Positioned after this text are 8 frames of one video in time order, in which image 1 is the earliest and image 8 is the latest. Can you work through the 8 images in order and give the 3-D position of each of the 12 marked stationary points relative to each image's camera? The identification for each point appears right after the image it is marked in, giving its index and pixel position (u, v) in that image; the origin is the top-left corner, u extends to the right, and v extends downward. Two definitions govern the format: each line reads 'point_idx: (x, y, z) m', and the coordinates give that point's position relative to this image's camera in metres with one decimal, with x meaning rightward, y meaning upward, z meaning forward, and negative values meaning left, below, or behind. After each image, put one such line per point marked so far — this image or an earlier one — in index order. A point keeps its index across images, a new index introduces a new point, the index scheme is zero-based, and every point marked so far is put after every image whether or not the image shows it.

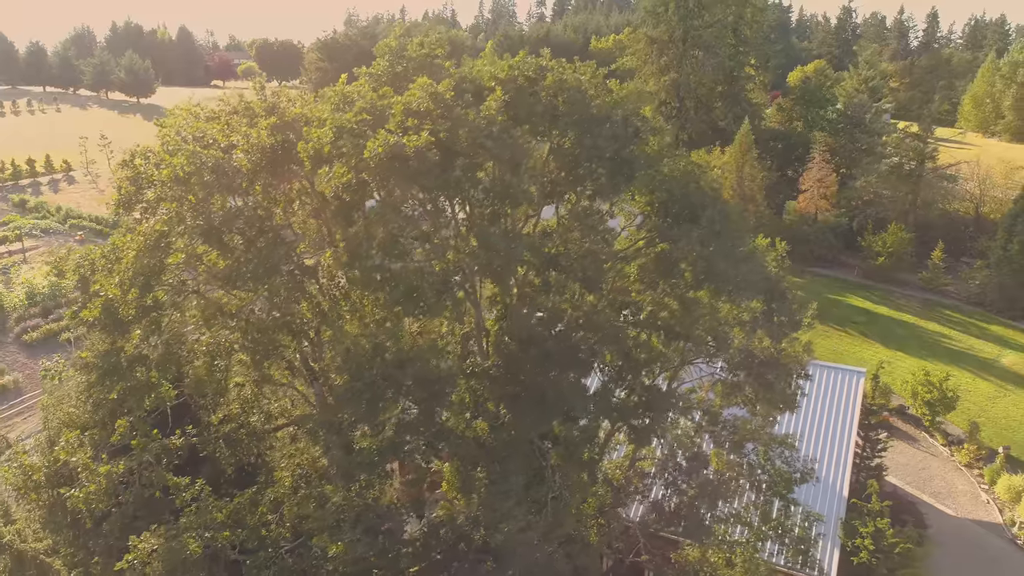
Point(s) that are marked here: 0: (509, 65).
0: (0.0, +2.2, +6.4) m
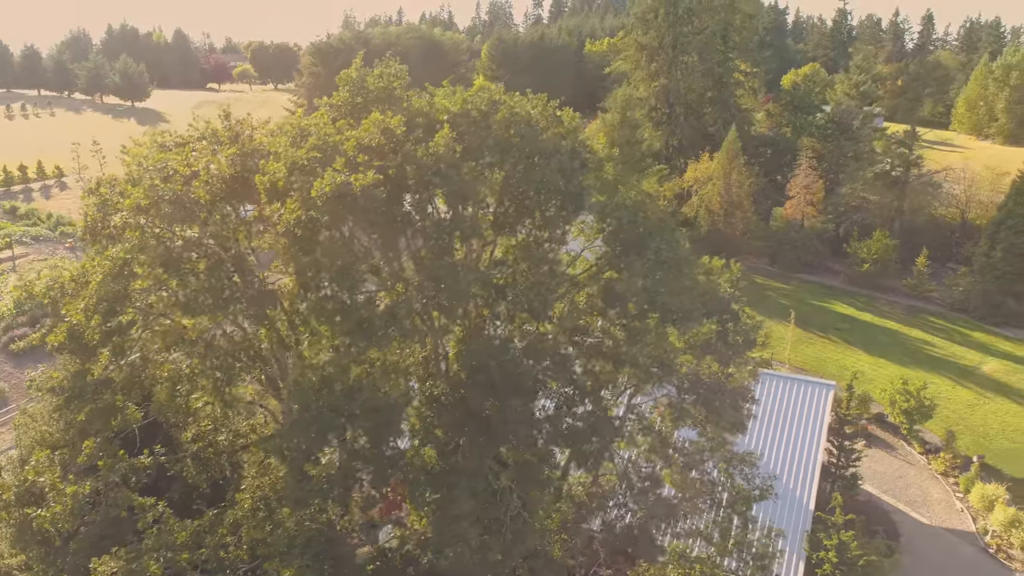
0: (-0.5, +1.9, +6.6) m
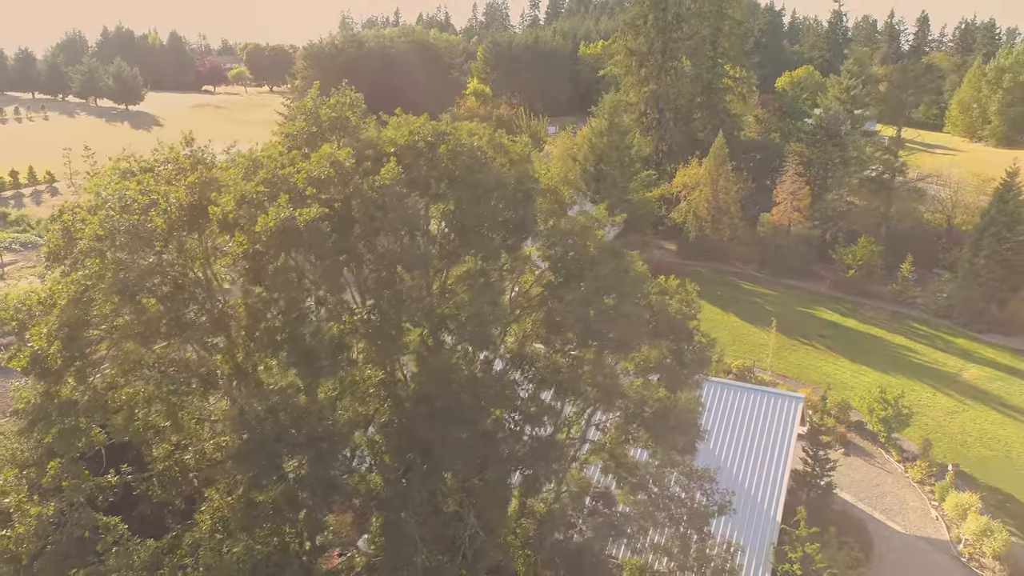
0: (-1.1, +1.6, +6.8) m
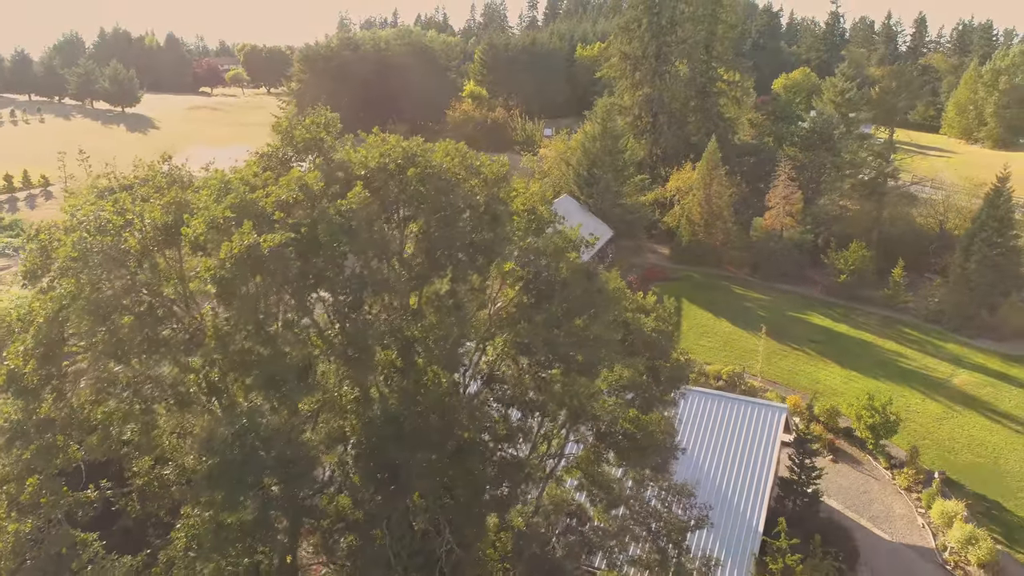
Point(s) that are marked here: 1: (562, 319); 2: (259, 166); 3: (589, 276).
0: (-1.4, +1.4, +6.8) m
1: (+0.5, -0.3, +6.8) m
2: (-2.8, +1.4, +7.2) m
3: (+0.9, +0.1, +7.3) m
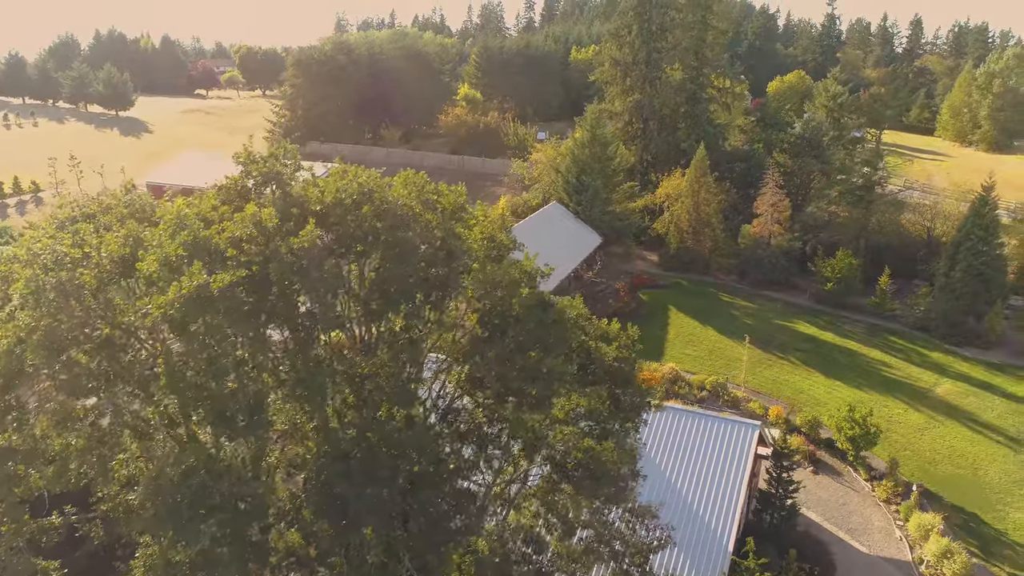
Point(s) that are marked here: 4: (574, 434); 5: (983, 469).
0: (-1.9, +1.1, +6.9) m
1: (0.0, -0.7, +6.9) m
2: (-3.4, +1.0, +7.3) m
3: (+0.4, -0.2, +7.4) m
4: (+0.7, -1.7, +7.7) m
5: (+14.0, -5.4, +19.2) m
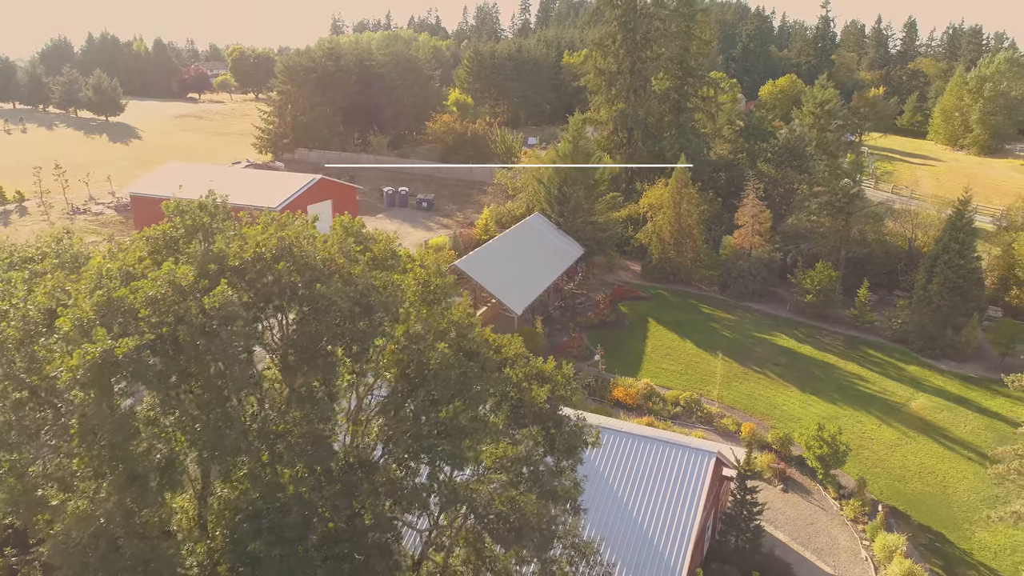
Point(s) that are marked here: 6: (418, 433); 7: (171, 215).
0: (-2.7, +0.5, +6.9) m
1: (-0.8, -1.3, +6.9) m
2: (-4.2, +0.4, +7.3) m
3: (-0.5, -0.8, +7.4) m
4: (-0.1, -2.3, +7.7) m
5: (+13.1, -6.0, +19.2) m
6: (-1.0, -1.6, +6.8) m
7: (-3.9, +0.9, +7.4) m
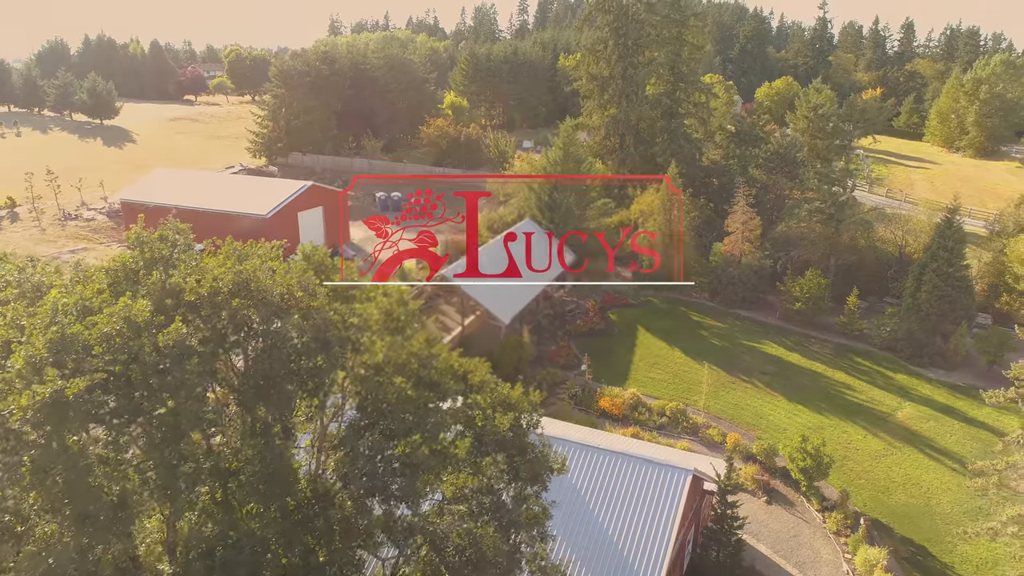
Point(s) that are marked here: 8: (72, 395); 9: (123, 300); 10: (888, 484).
0: (-3.2, +0.1, +6.9) m
1: (-1.3, -1.6, +6.9) m
2: (-4.7, +0.1, +7.3) m
3: (-1.0, -1.2, +7.4) m
4: (-0.6, -2.7, +7.7) m
5: (+12.7, -6.3, +19.3) m
6: (-1.5, -1.9, +6.9) m
7: (-4.4, +0.5, +7.4) m
8: (-4.0, -1.0, +5.9) m
9: (-4.0, -0.1, +6.6) m
10: (+11.6, -6.0, +19.8) m
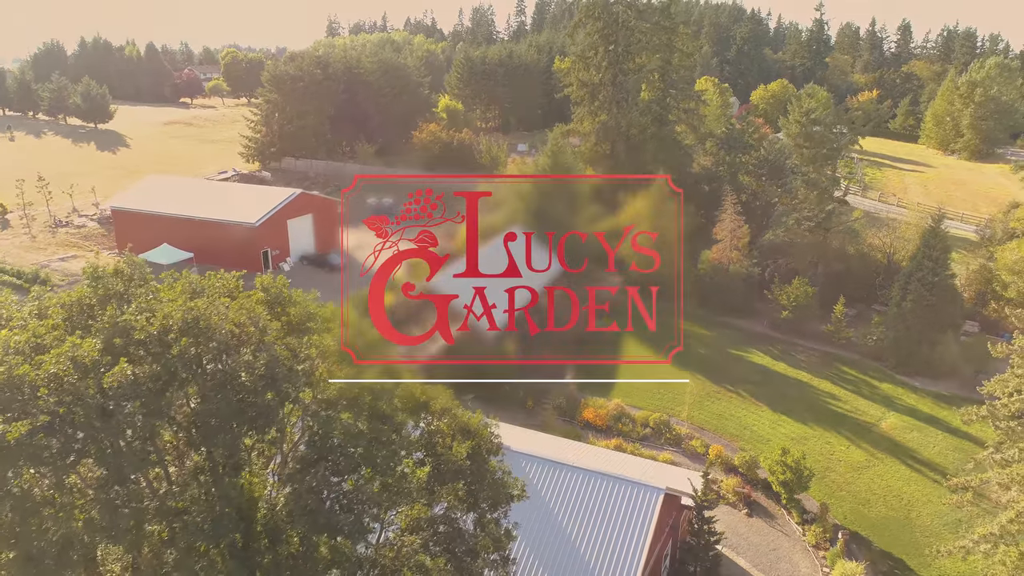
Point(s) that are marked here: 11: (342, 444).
0: (-3.8, -0.3, +7.0) m
1: (-1.9, -2.0, +7.0) m
2: (-5.2, -0.3, +7.4) m
3: (-1.5, -1.6, +7.5) m
4: (-1.2, -3.1, +7.8) m
5: (+12.1, -6.7, +19.3) m
6: (-2.0, -2.3, +6.9) m
7: (-5.0, +0.1, +7.5) m
8: (-4.6, -1.4, +6.0) m
9: (-4.5, -0.6, +6.6) m
10: (+11.0, -6.4, +19.8) m
11: (-1.8, -1.7, +7.1) m
